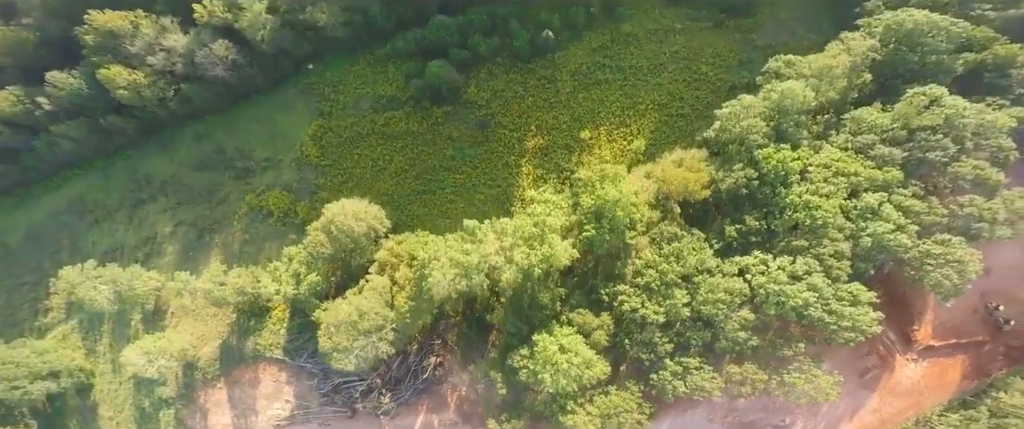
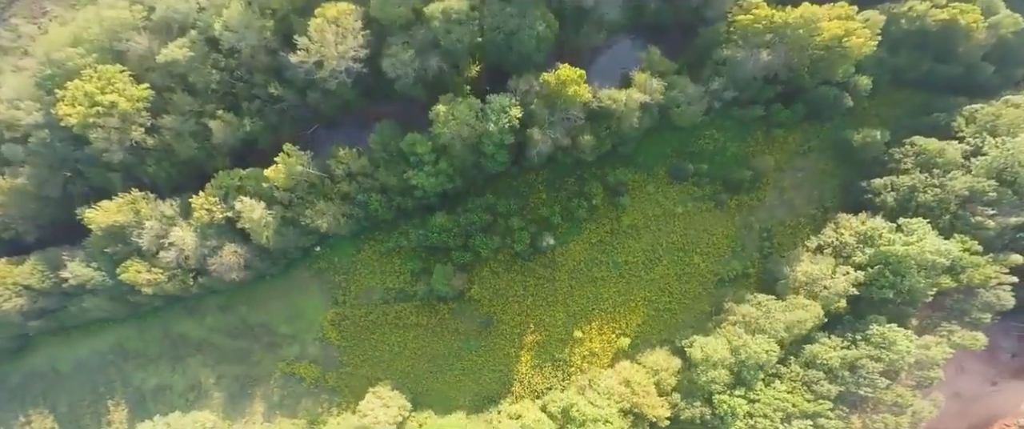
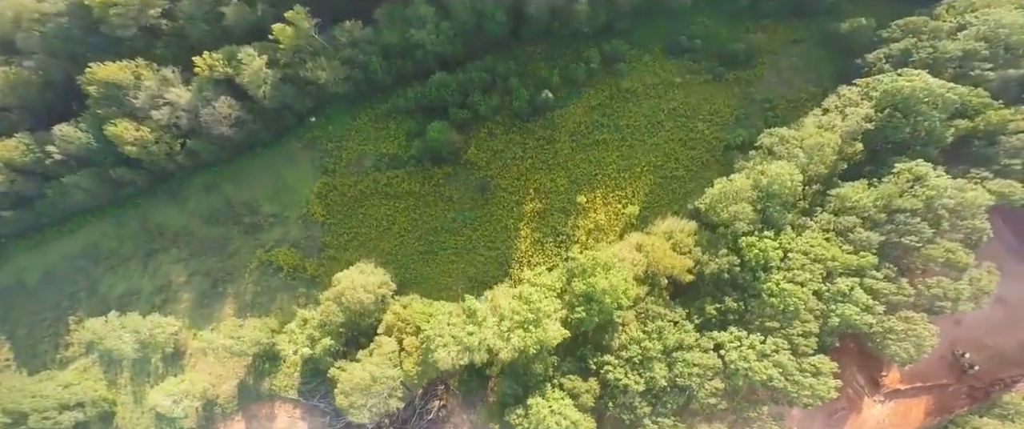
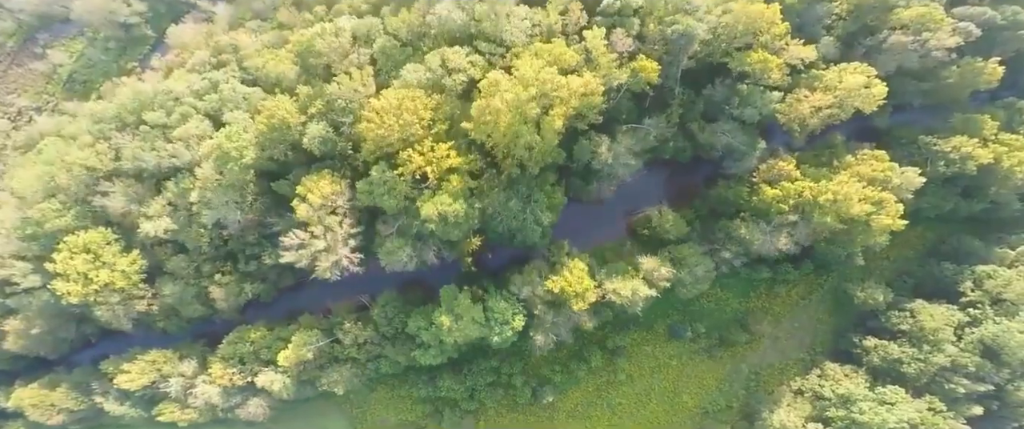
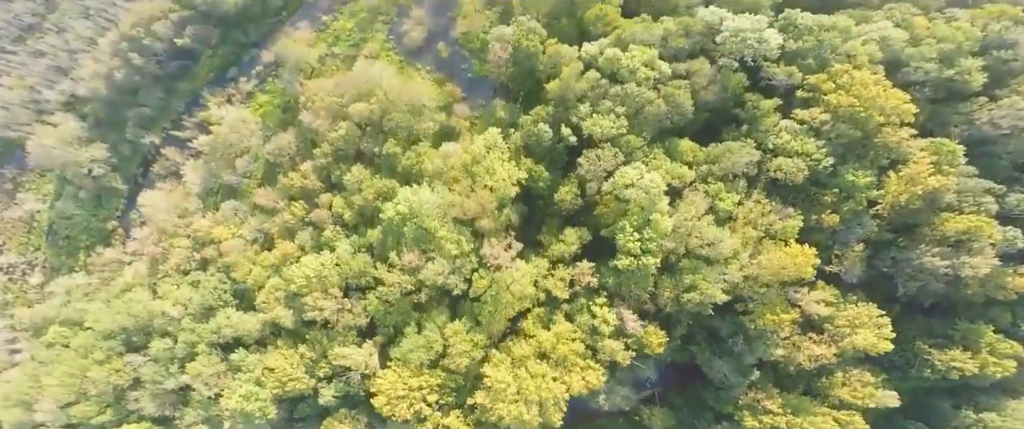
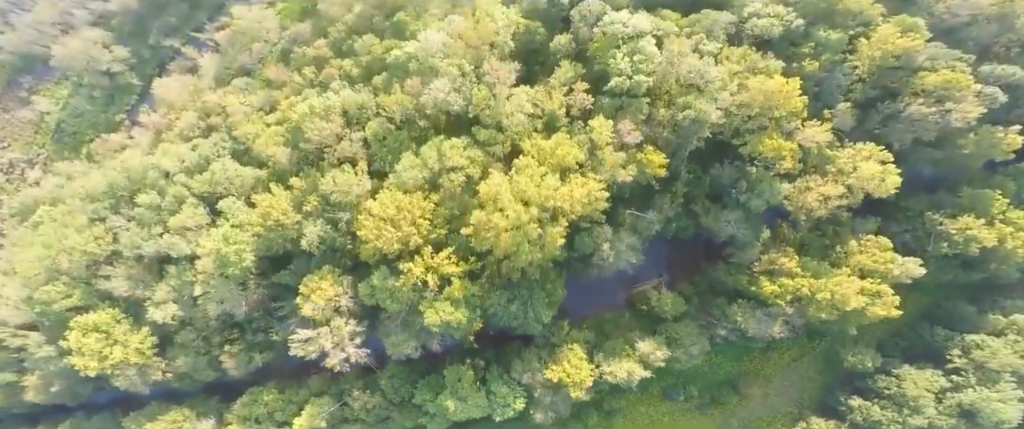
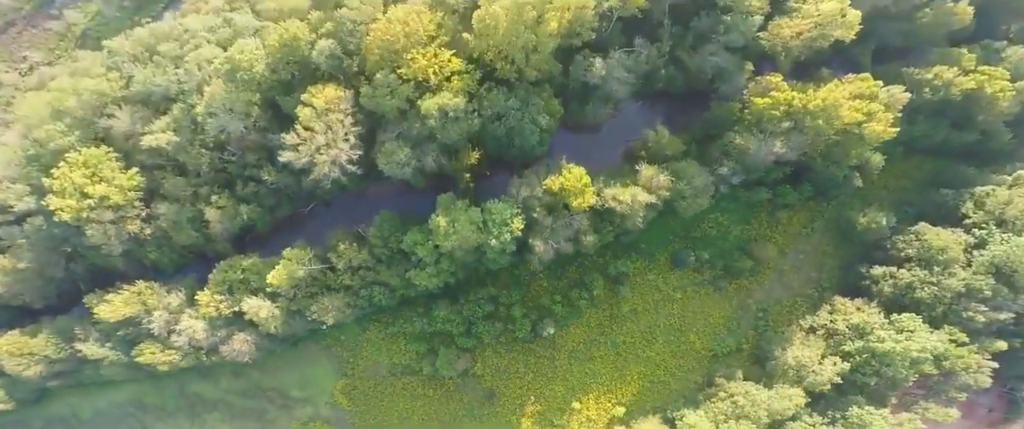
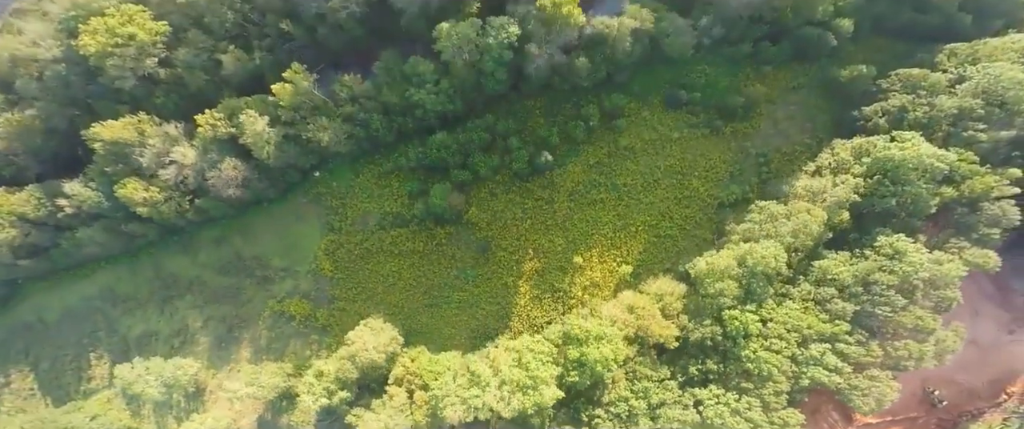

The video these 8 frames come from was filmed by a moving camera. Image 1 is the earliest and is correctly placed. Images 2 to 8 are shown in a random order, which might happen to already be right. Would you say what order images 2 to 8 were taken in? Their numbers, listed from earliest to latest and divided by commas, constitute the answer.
3, 8, 2, 7, 4, 6, 5
